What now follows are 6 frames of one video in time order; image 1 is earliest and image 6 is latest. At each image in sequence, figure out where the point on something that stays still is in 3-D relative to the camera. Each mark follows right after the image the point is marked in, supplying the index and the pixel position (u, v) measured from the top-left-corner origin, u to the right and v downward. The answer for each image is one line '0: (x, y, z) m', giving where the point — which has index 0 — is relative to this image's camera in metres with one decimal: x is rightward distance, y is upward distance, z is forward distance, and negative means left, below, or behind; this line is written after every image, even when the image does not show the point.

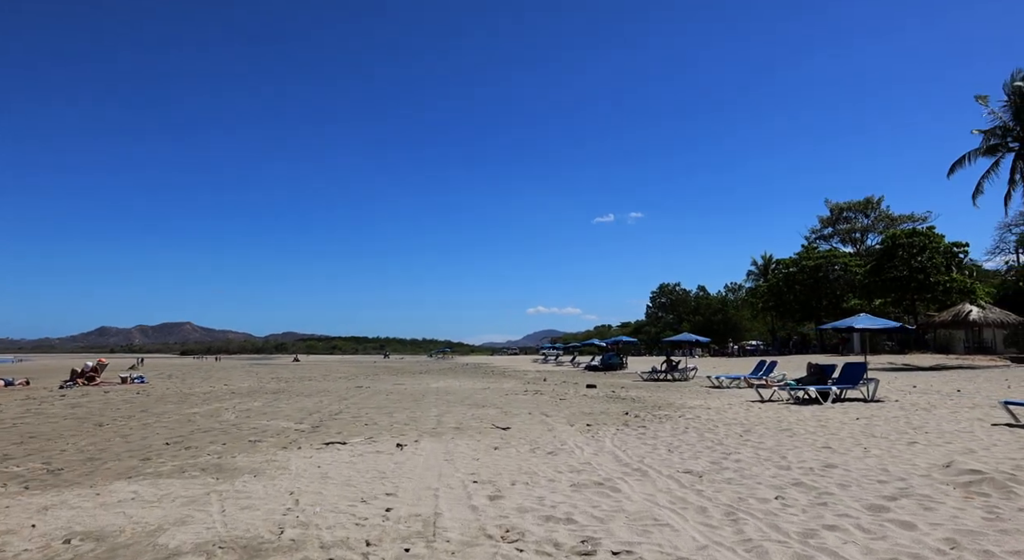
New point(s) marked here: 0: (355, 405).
0: (-3.6, -2.9, +15.1) m
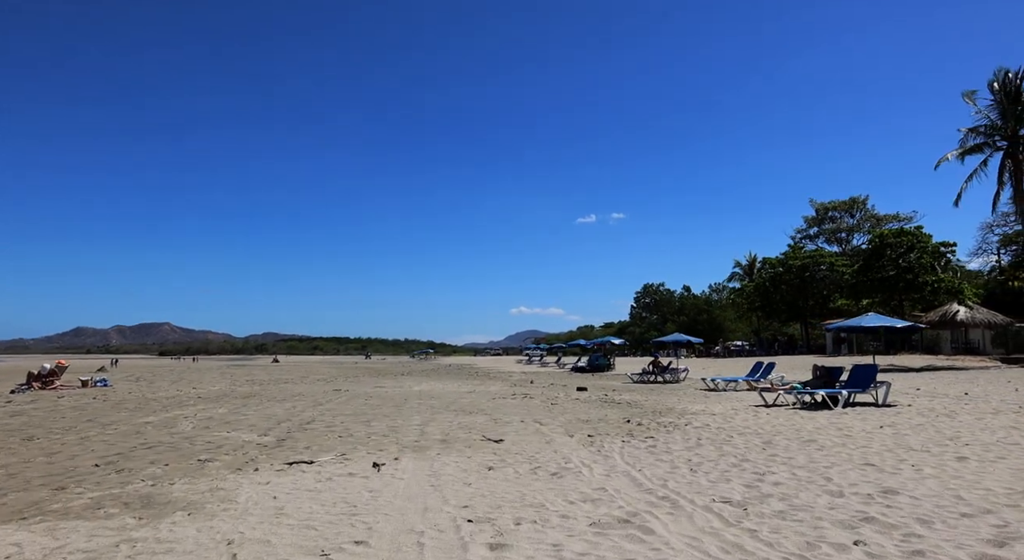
0: (-3.9, -2.8, +13.8) m
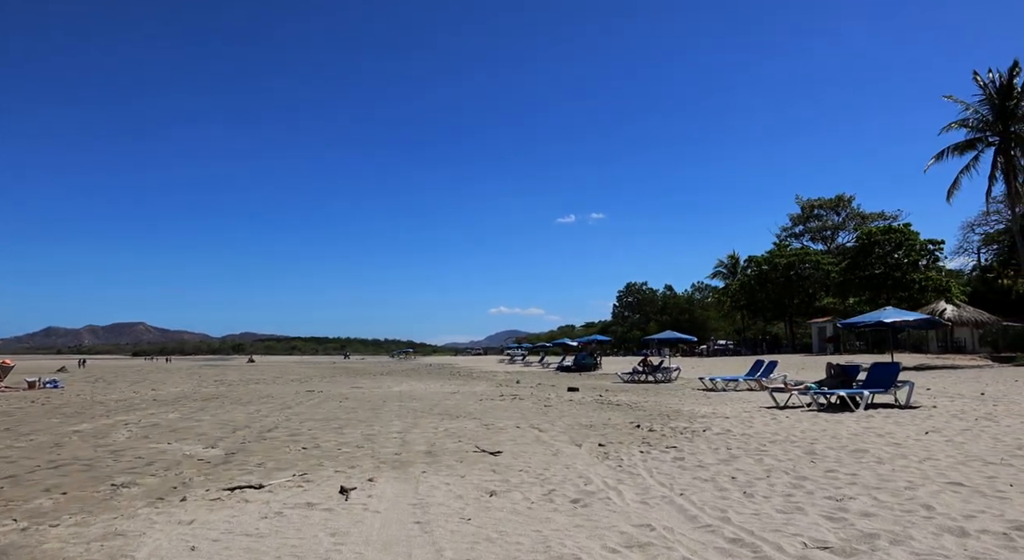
0: (-4.0, -2.6, +12.2) m
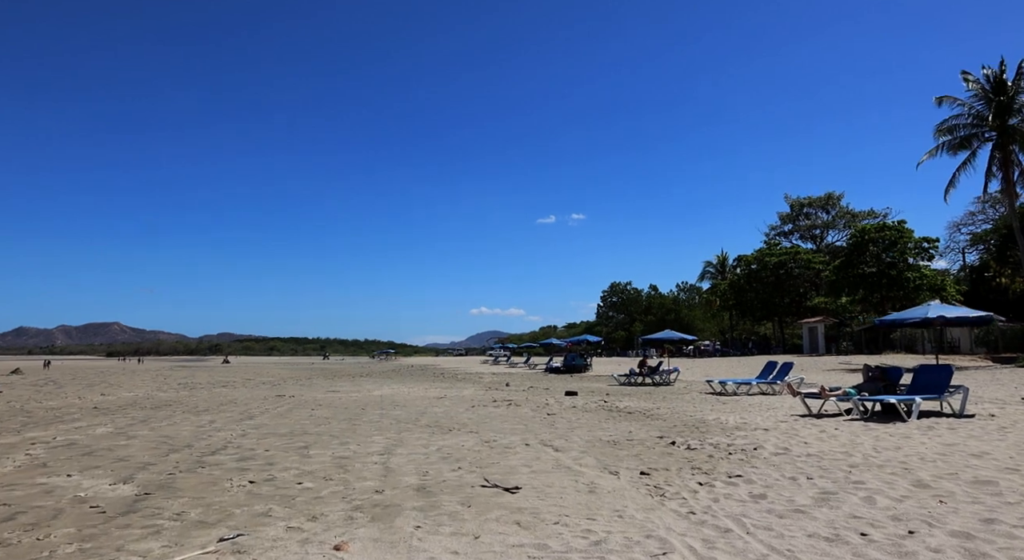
0: (-4.0, -2.4, +10.1) m
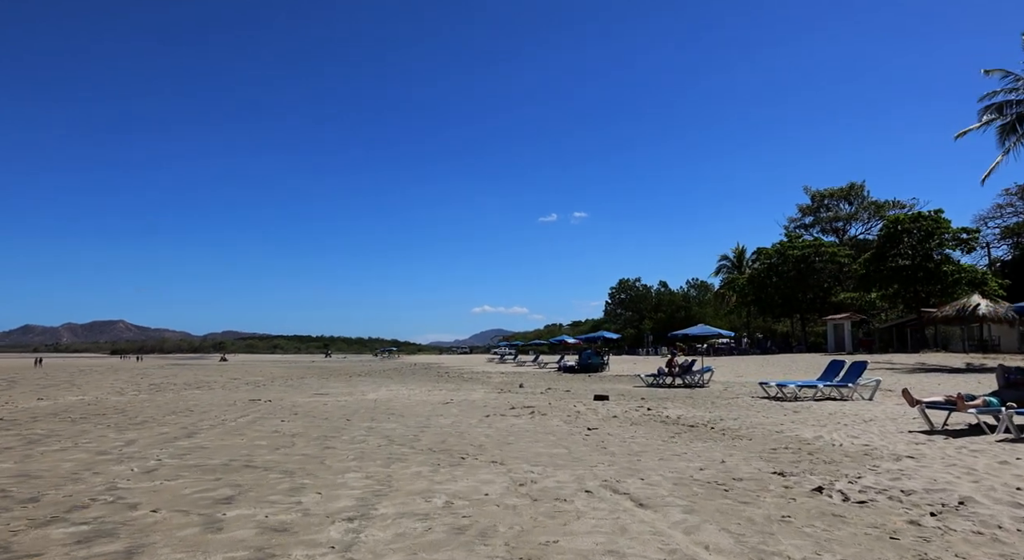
0: (-3.5, -1.9, +6.9) m
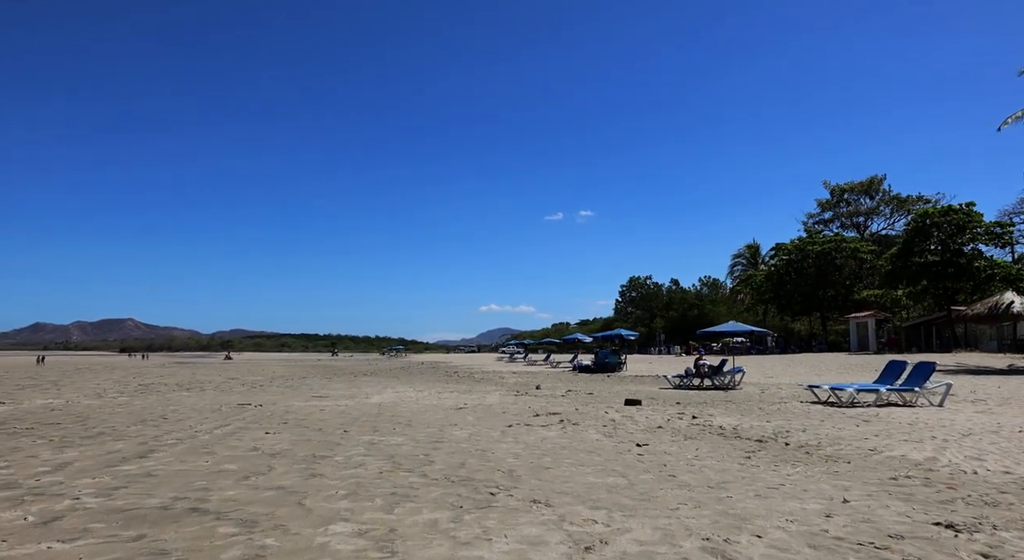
0: (-3.1, -1.7, +5.1) m
